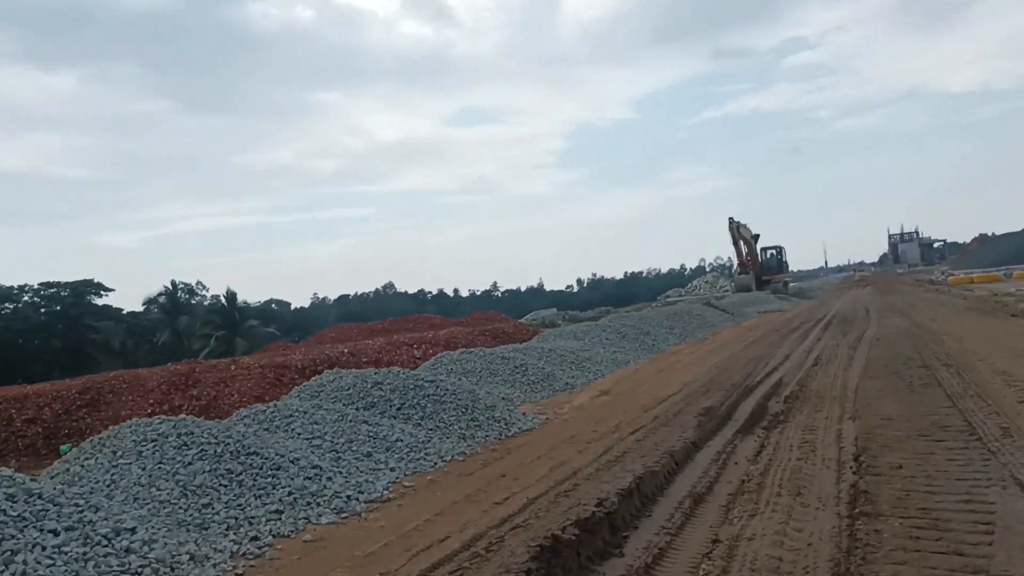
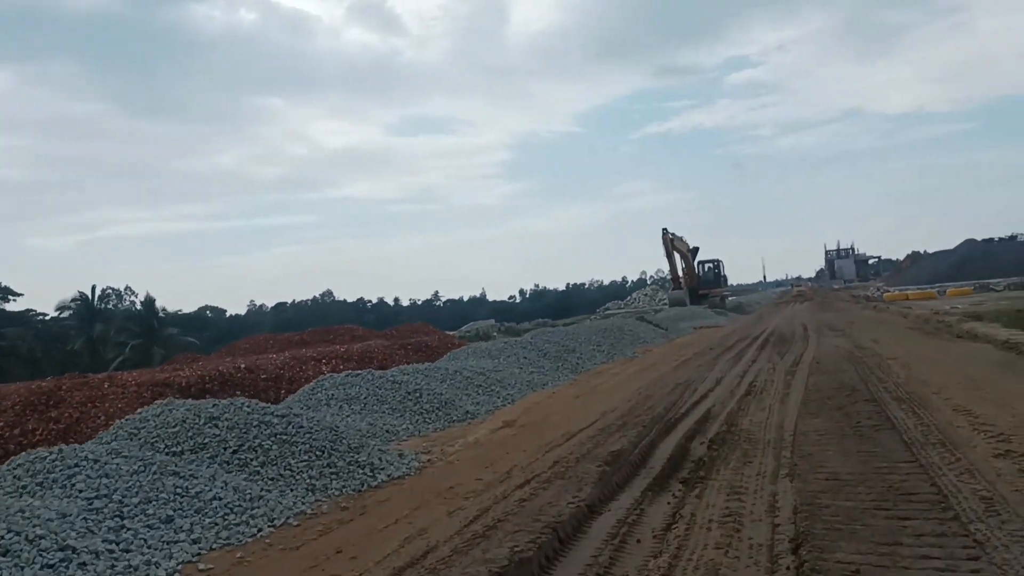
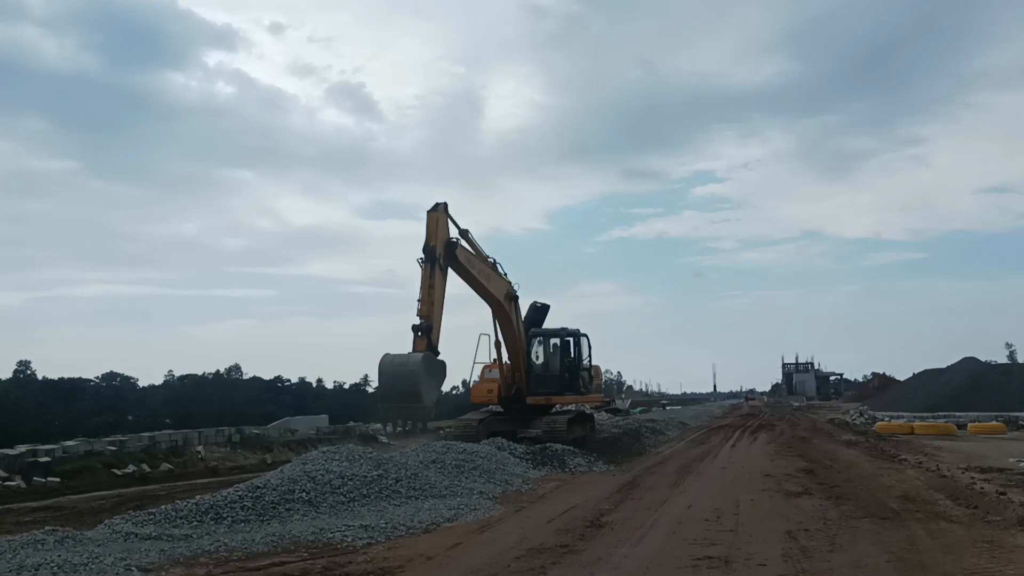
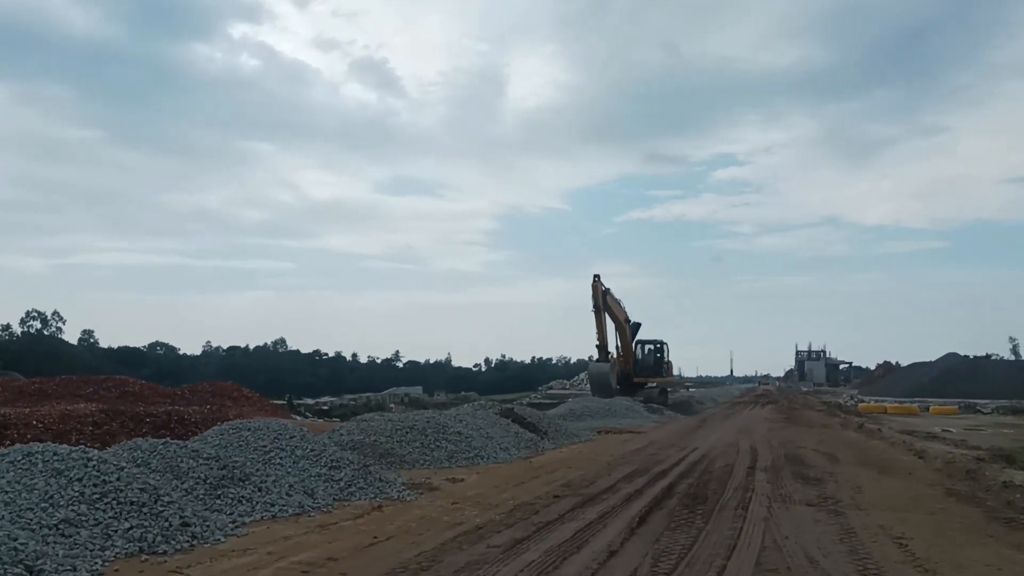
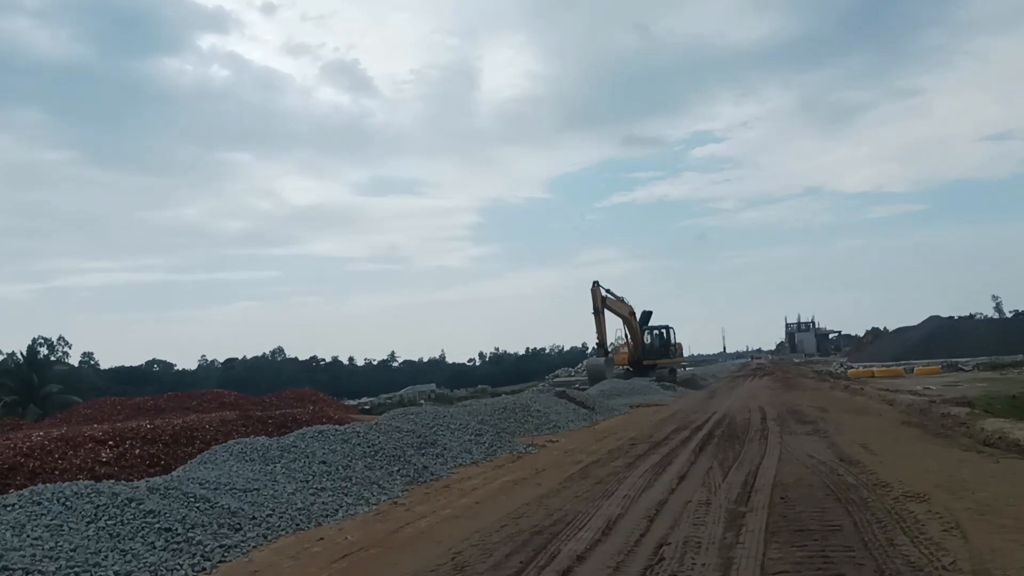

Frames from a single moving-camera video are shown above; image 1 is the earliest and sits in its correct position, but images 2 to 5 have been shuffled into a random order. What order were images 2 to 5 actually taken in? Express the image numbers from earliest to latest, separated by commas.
2, 5, 4, 3
